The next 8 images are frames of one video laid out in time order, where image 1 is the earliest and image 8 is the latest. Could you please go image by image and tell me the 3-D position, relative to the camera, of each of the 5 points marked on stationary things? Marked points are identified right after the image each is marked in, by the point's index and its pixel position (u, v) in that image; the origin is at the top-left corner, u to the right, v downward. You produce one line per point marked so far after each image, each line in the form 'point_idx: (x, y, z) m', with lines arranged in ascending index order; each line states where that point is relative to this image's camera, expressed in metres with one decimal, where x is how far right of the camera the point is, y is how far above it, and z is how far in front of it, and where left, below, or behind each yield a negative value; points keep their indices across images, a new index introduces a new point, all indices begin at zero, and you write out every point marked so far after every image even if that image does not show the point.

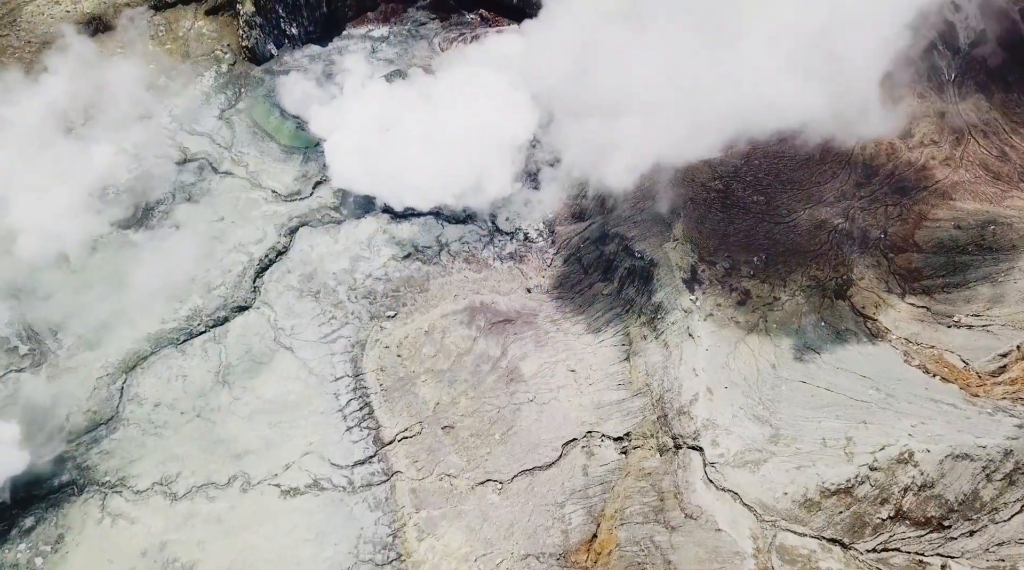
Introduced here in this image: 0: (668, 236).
0: (+3.9, +1.0, +20.8) m
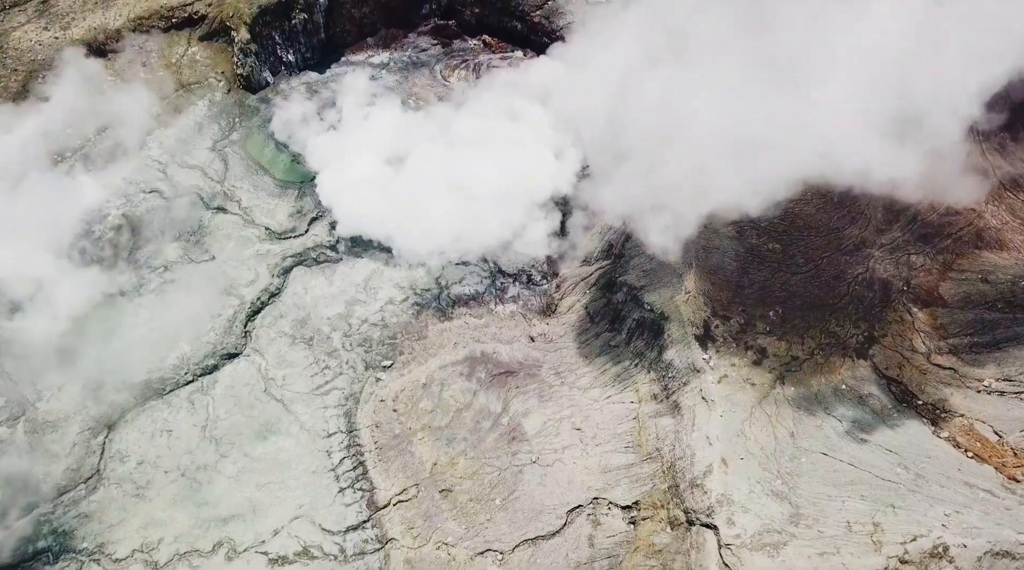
0: (+4.0, -0.2, +19.8) m
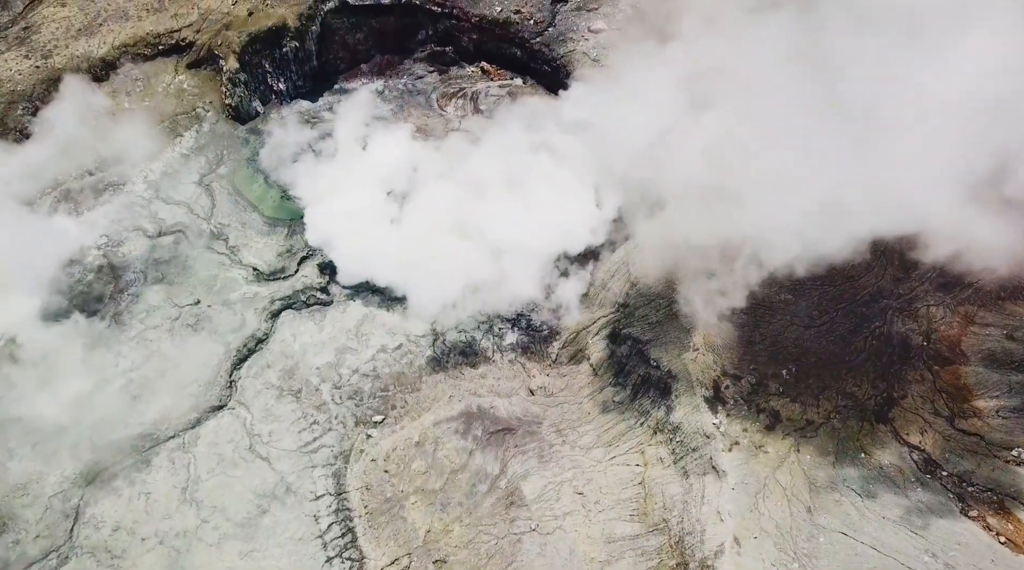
0: (+3.9, -1.4, +18.8) m
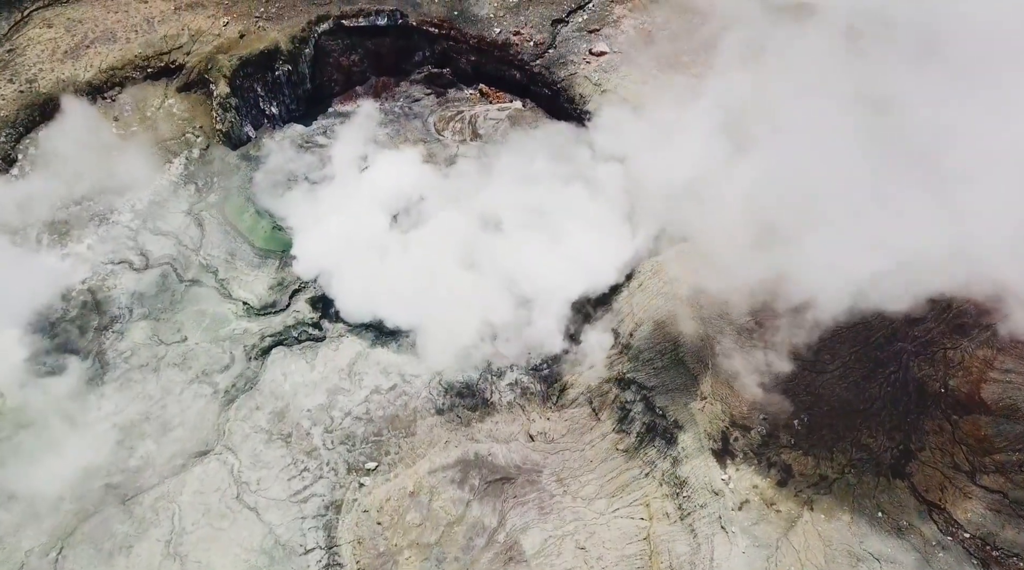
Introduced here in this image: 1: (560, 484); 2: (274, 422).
0: (+3.9, -2.3, +18.1) m
1: (+1.0, -4.2, +17.9) m
2: (-5.4, -3.1, +19.0) m
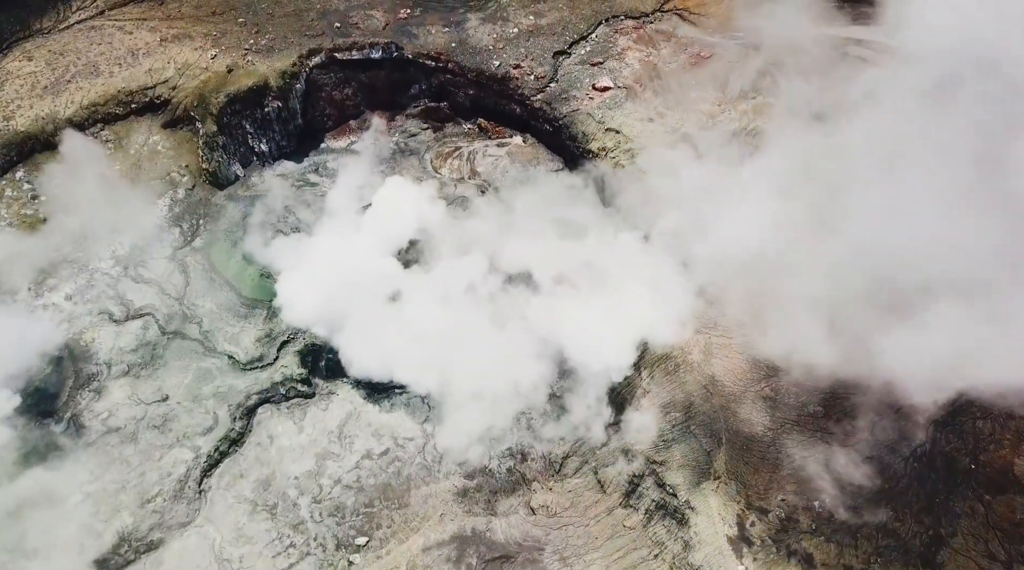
0: (+3.9, -3.5, +17.0) m
1: (+1.0, -5.5, +16.8) m
2: (-5.4, -4.4, +17.9) m
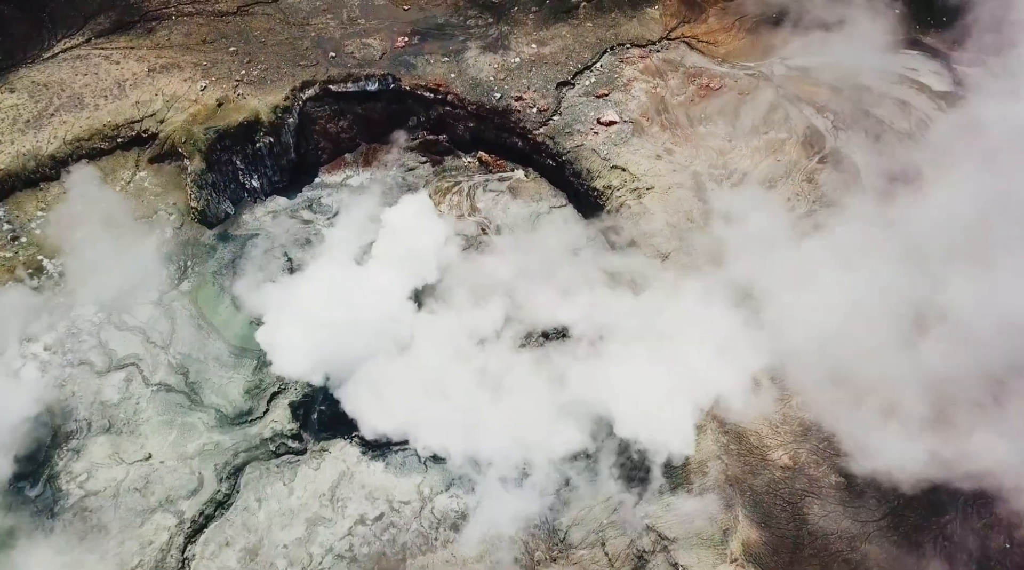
0: (+4.0, -4.7, +15.9) m
1: (+1.0, -6.7, +15.7) m
2: (-5.4, -5.5, +16.9) m
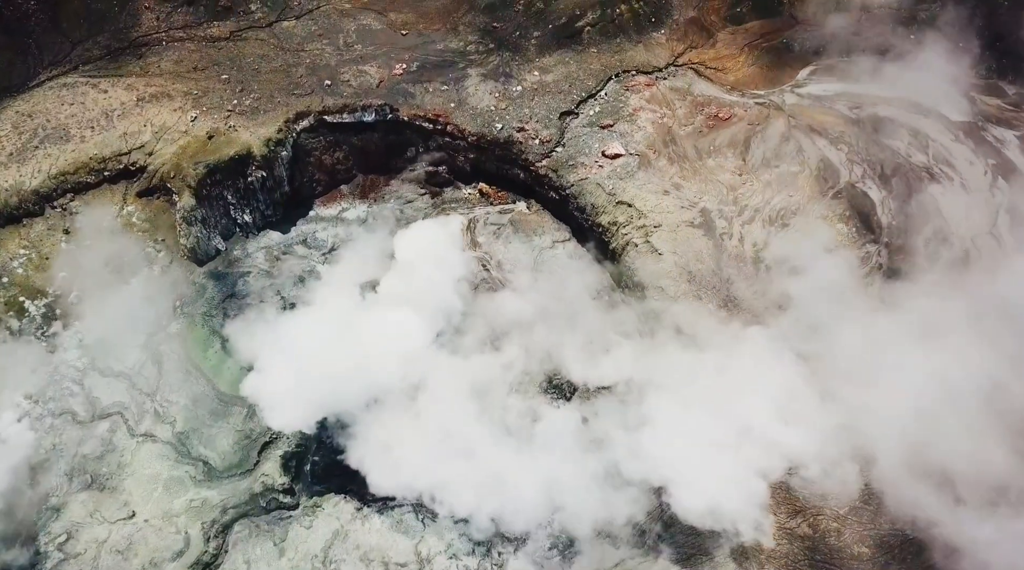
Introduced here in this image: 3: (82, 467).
0: (+4.0, -5.7, +15.1) m
1: (+1.1, -7.7, +14.8) m
2: (-5.3, -6.5, +16.0) m
3: (-9.2, -3.9, +18.0) m
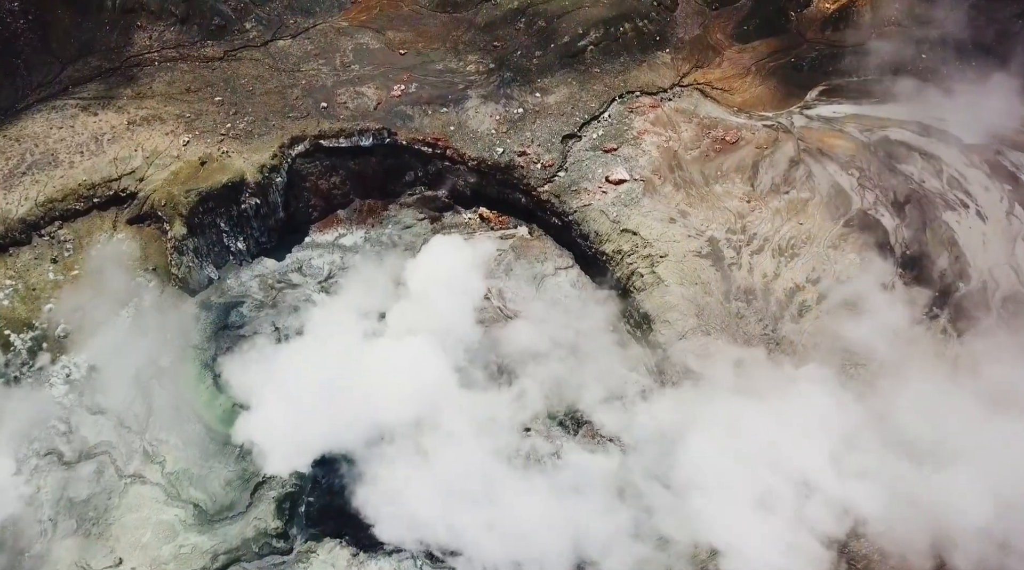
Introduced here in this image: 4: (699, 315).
0: (+4.0, -6.5, +14.4) m
1: (+1.1, -8.4, +14.2) m
2: (-5.3, -7.3, +15.3) m
3: (-9.2, -4.7, +17.3) m
4: (+4.4, -0.7, +20.0) m
